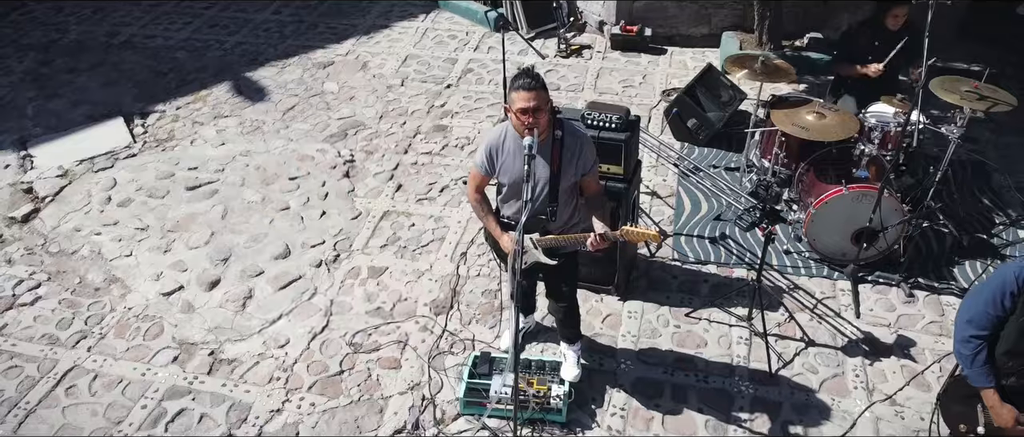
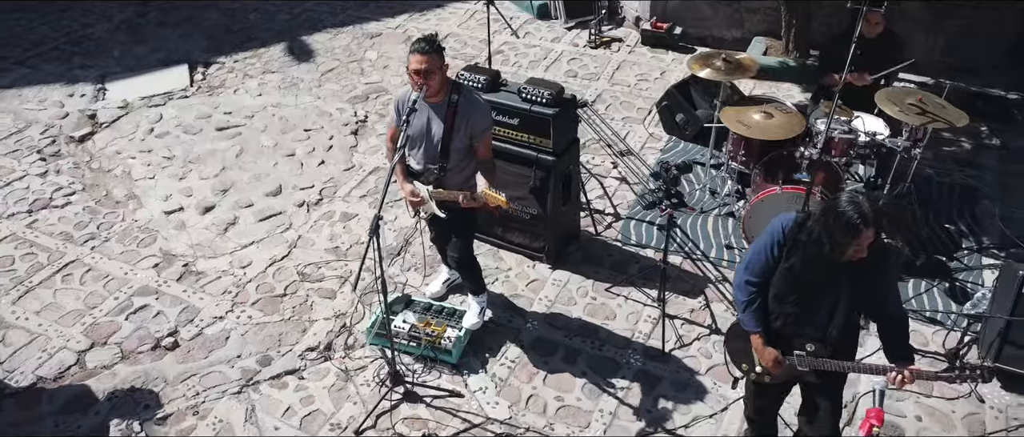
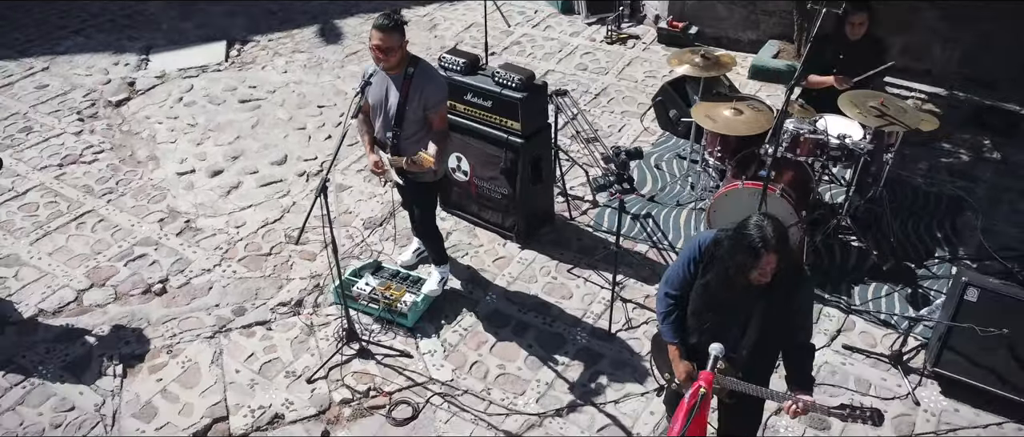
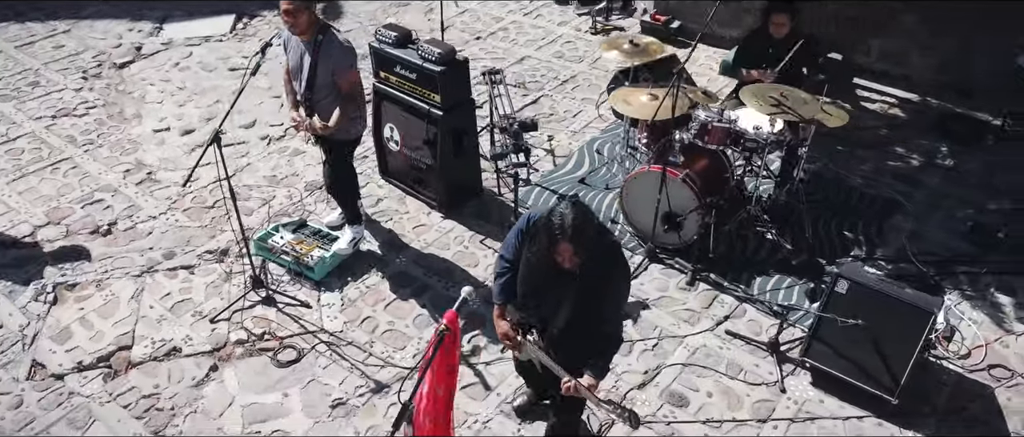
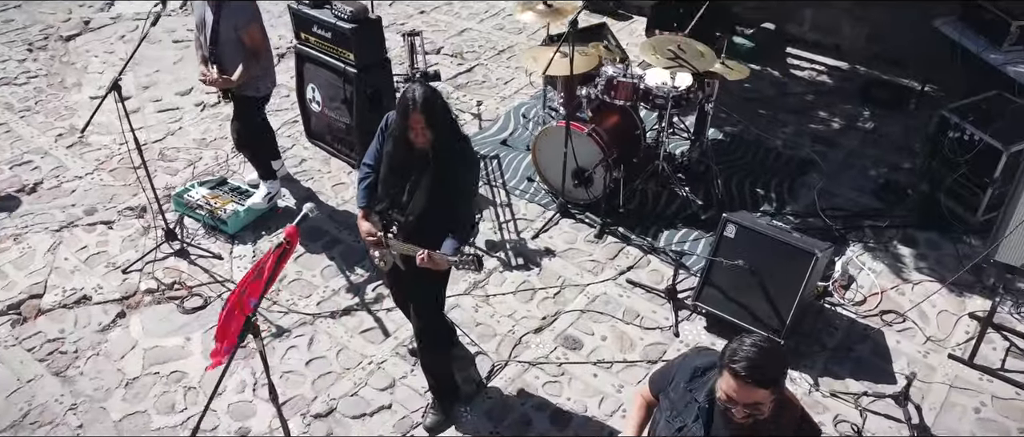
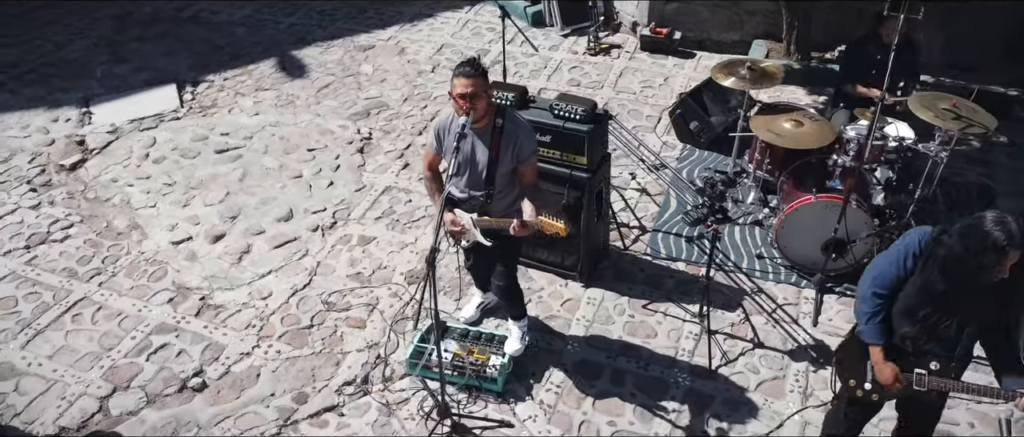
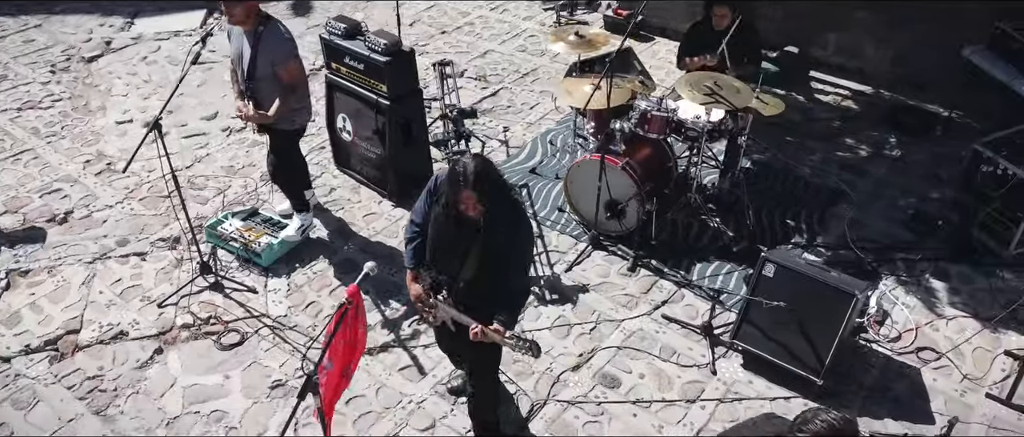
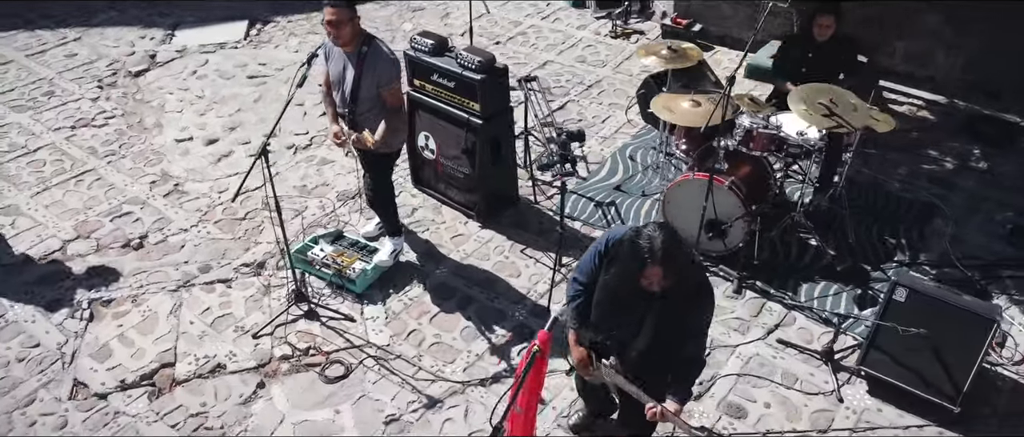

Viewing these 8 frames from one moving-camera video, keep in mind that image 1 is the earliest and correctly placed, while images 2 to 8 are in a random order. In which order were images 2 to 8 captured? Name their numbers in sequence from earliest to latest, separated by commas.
6, 2, 3, 8, 4, 7, 5
